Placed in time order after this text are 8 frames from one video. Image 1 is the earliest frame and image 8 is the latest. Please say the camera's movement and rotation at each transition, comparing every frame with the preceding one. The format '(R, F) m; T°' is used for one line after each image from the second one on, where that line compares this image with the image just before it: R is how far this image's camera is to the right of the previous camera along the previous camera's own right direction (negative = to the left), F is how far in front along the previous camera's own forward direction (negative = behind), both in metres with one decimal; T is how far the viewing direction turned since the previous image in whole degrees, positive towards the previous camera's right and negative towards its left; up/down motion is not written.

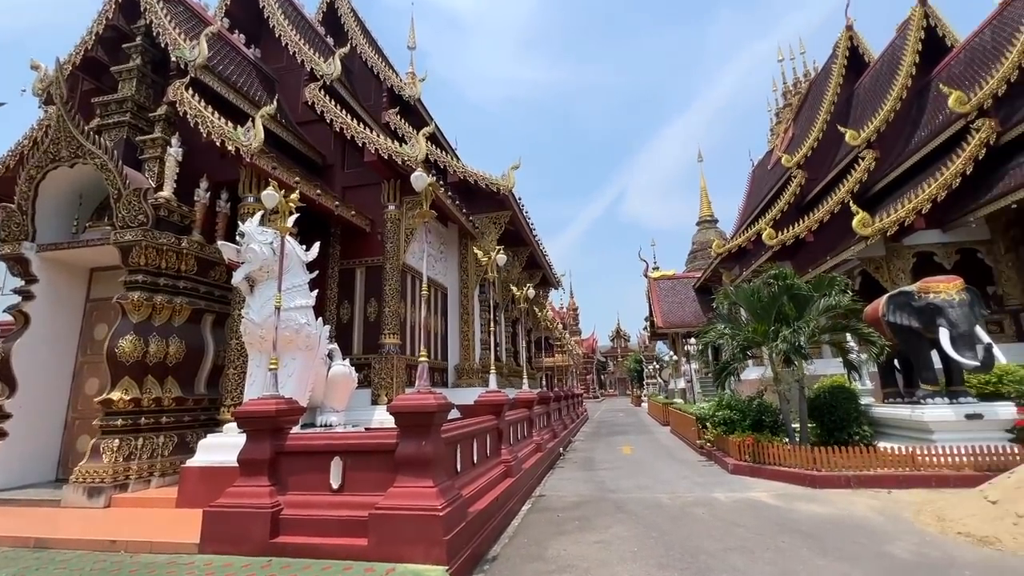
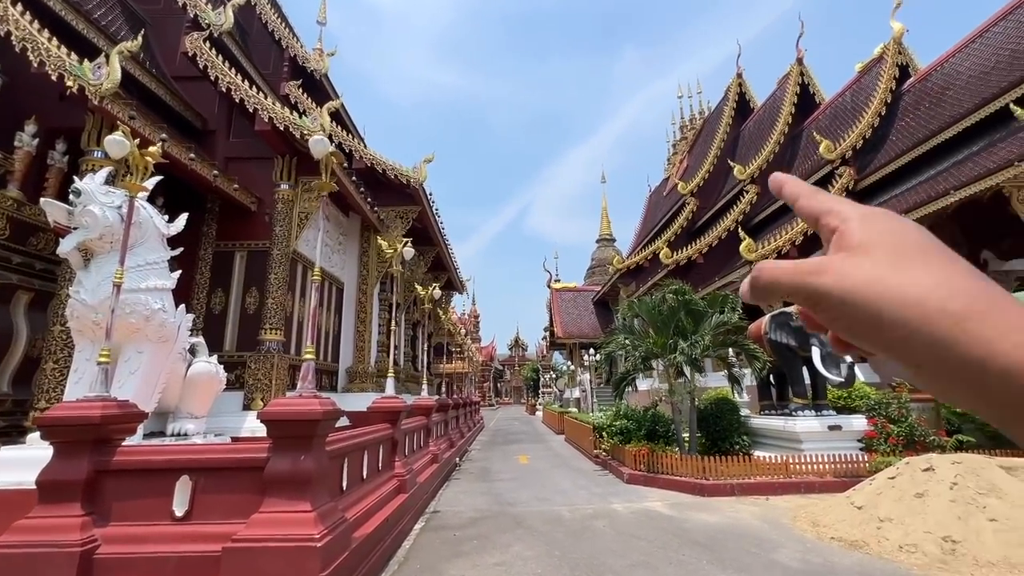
(-0.1, +0.4) m; +12°
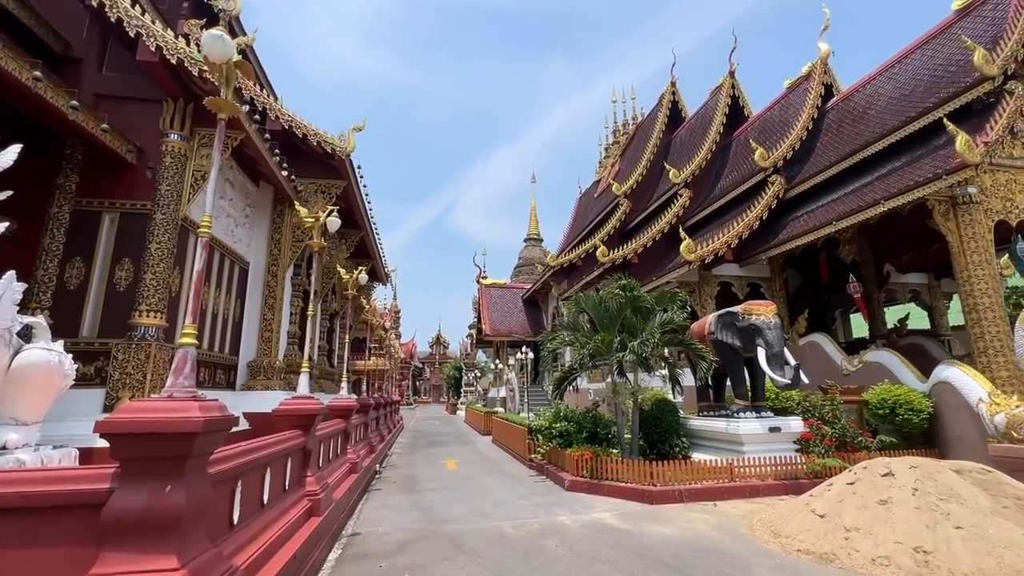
(-0.3, +0.8) m; +9°
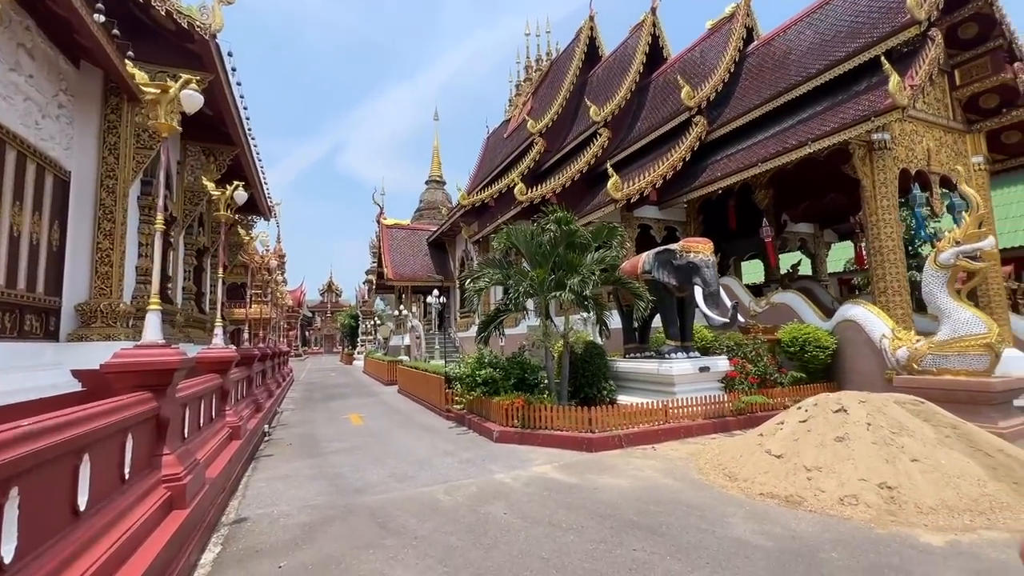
(-0.4, +1.1) m; +12°
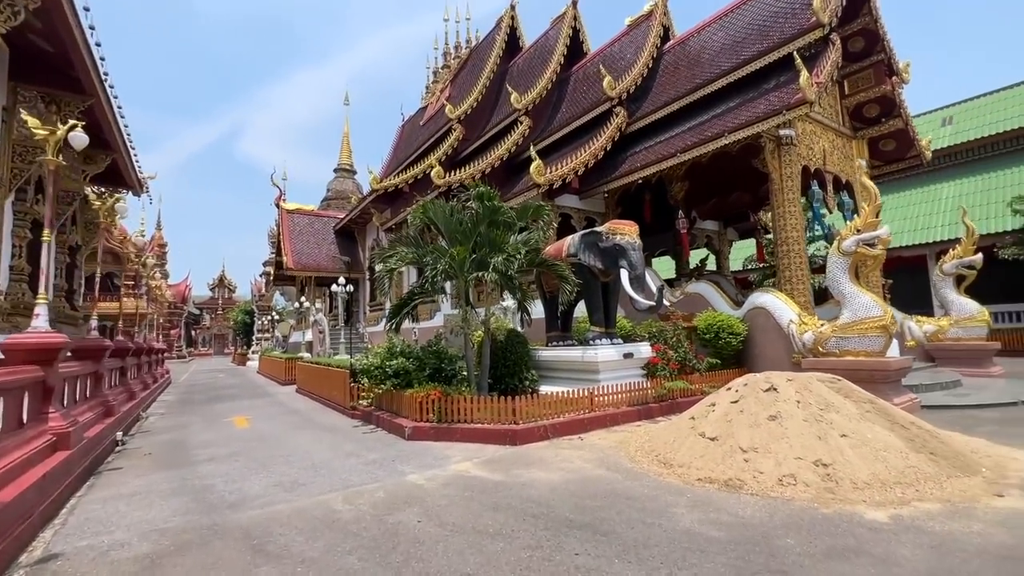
(0.0, +0.6) m; +10°
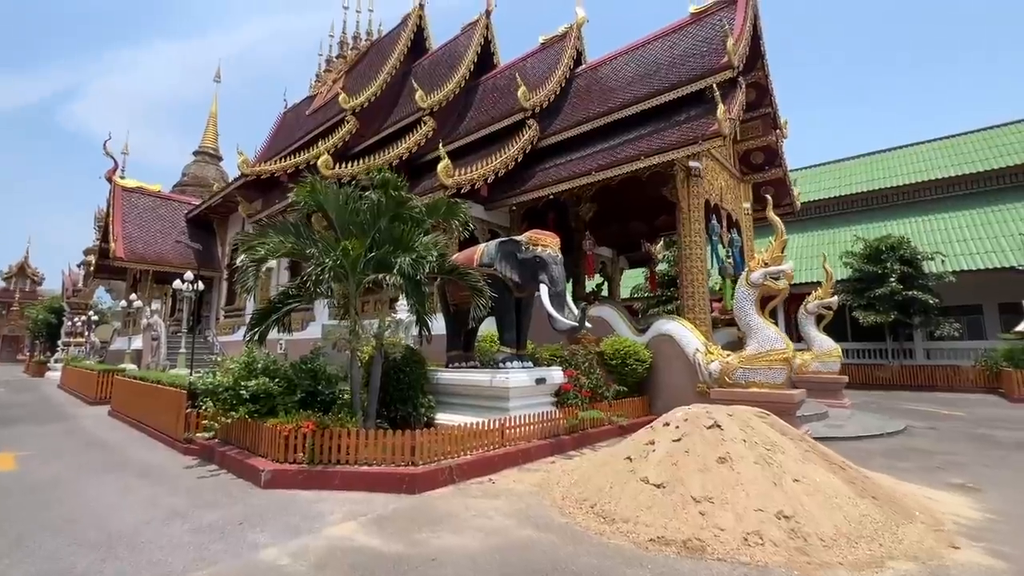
(-0.3, +1.0) m; +14°
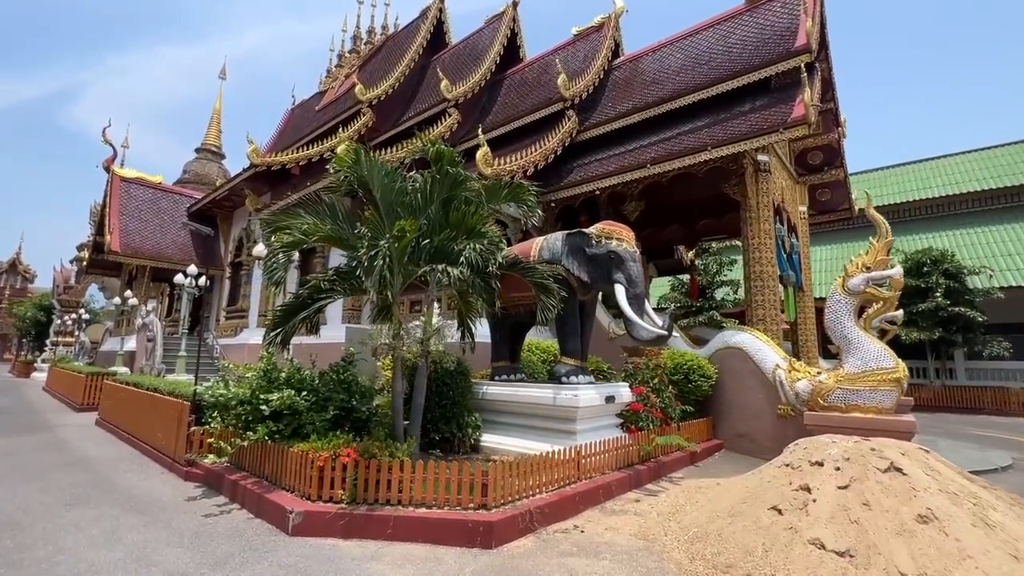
(-0.8, +0.9) m; 0°
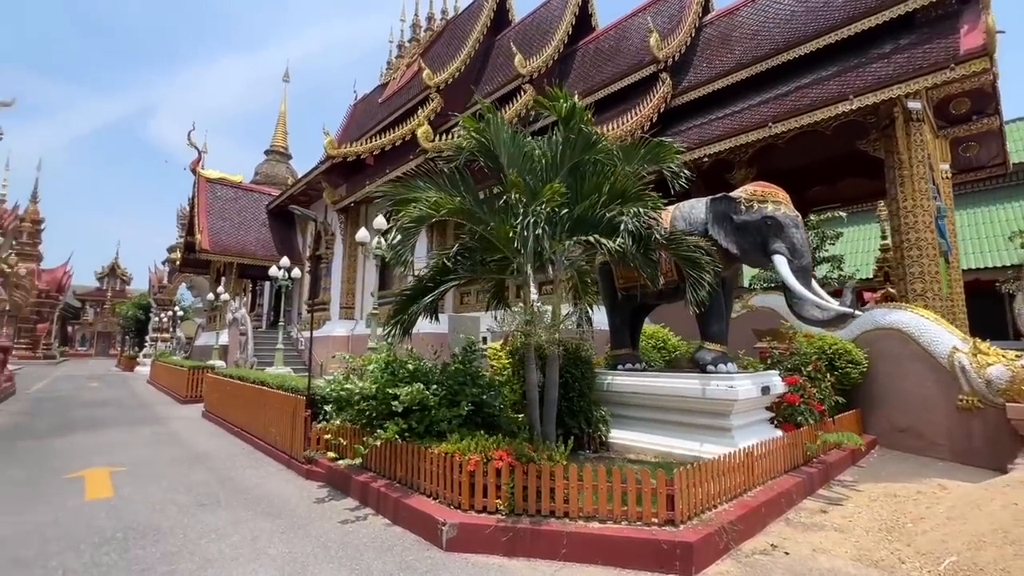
(-0.8, +0.5) m; -6°
